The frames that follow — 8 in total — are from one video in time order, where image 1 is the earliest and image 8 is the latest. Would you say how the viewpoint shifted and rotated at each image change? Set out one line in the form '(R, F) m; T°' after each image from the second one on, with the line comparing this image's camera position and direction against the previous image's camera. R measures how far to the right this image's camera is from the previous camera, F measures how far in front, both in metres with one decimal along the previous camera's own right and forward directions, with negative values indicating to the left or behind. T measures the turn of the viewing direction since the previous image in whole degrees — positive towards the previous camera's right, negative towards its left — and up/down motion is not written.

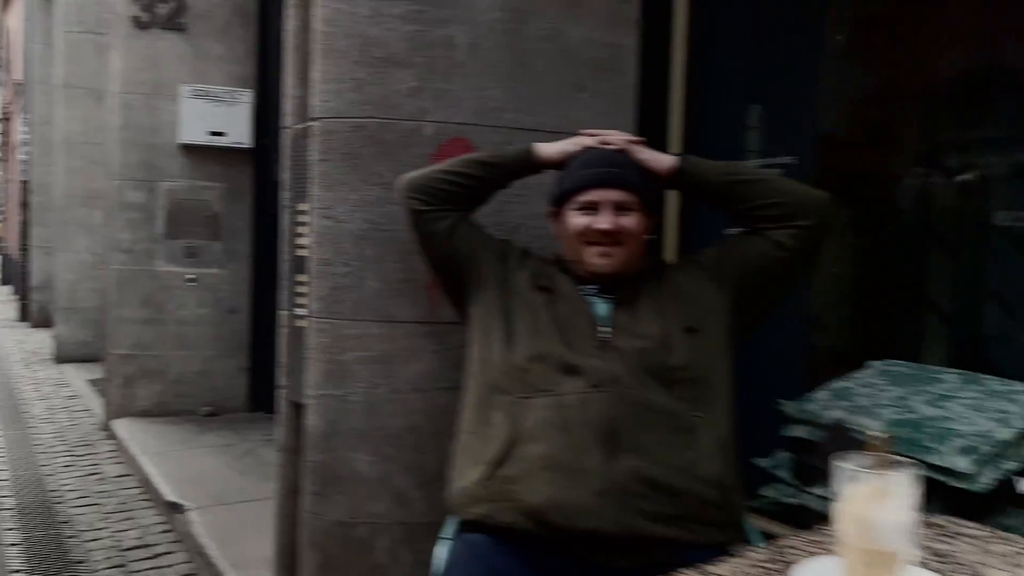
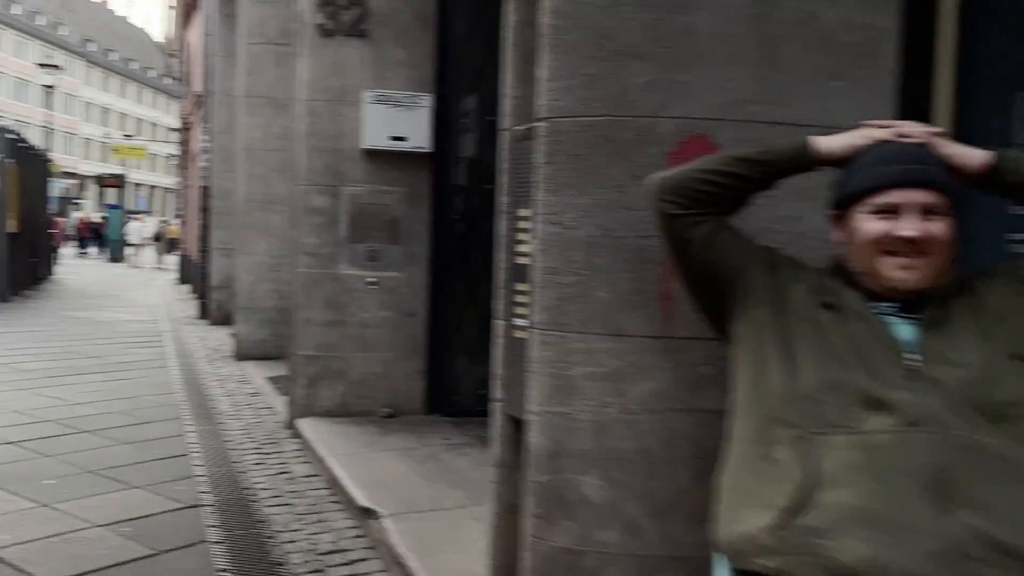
(-0.2, +0.2) m; -9°
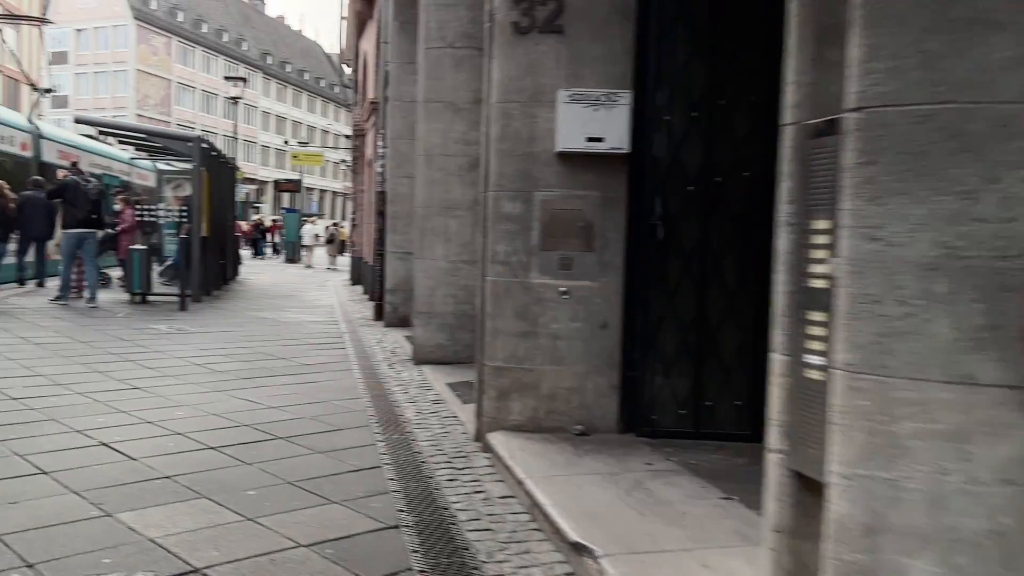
(-0.3, +0.3) m; -10°
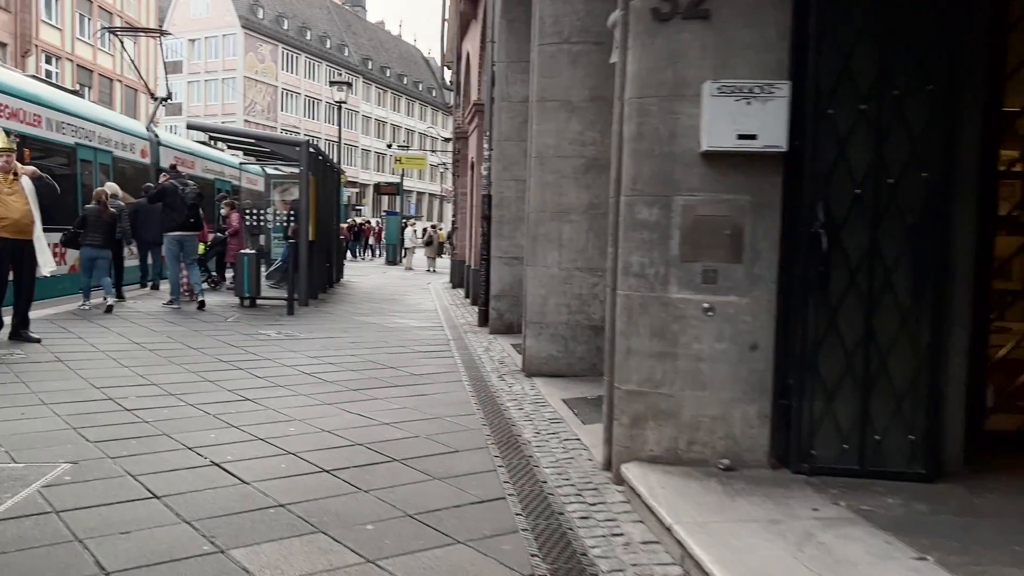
(-0.2, +0.4) m; -6°
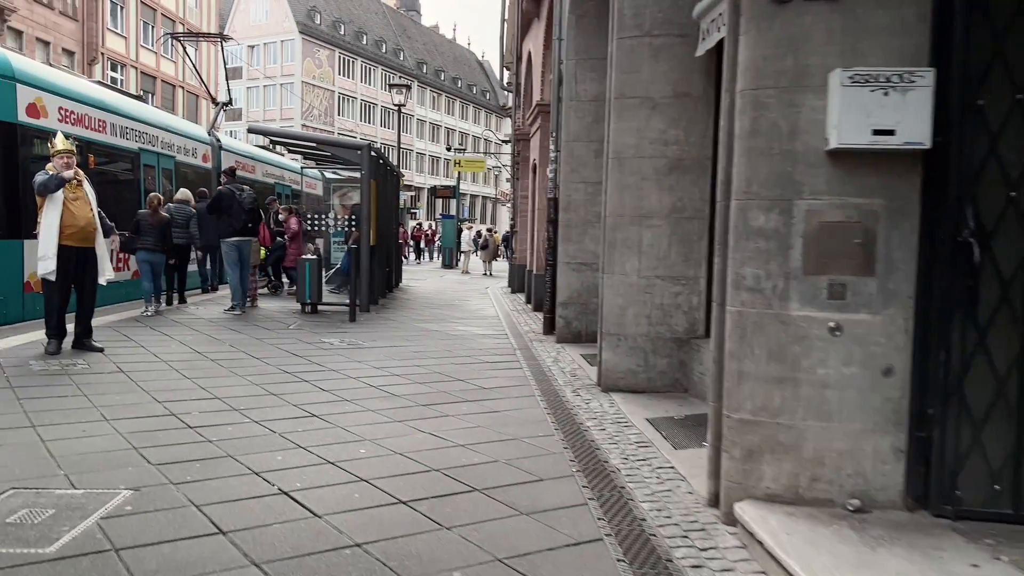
(-0.2, +0.4) m; -3°
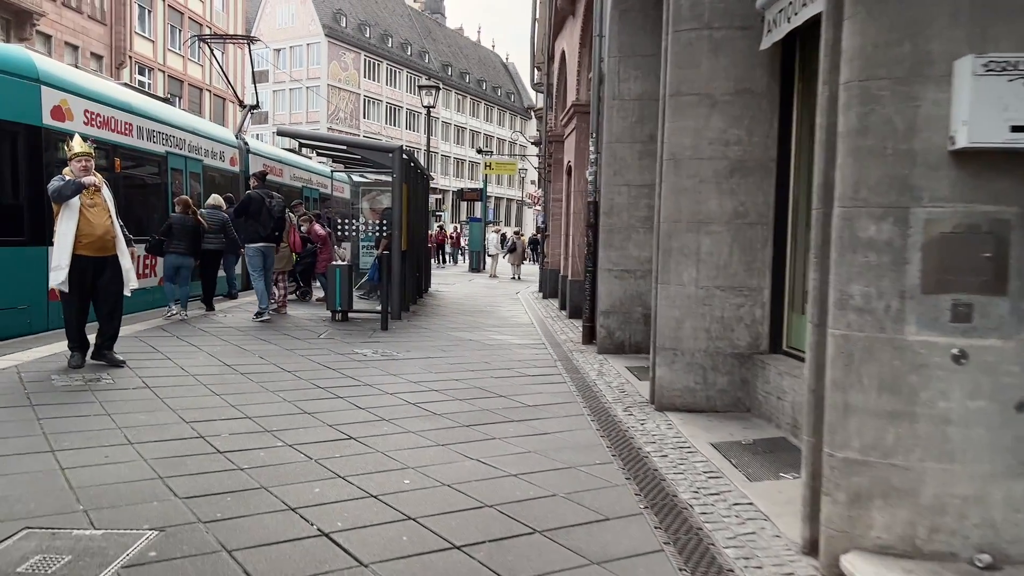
(-0.2, +0.5) m; -2°
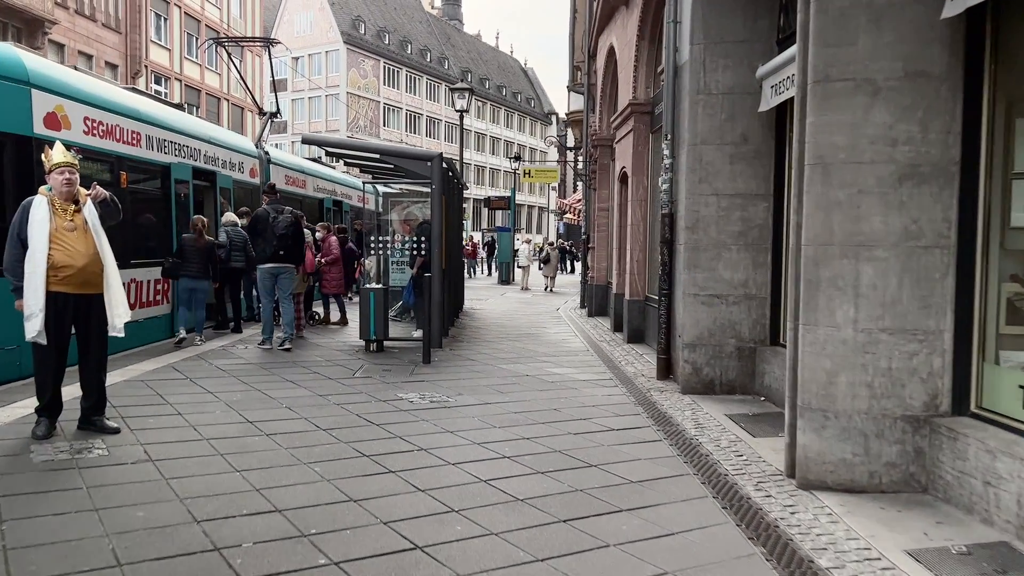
(-0.5, +1.5) m; -1°
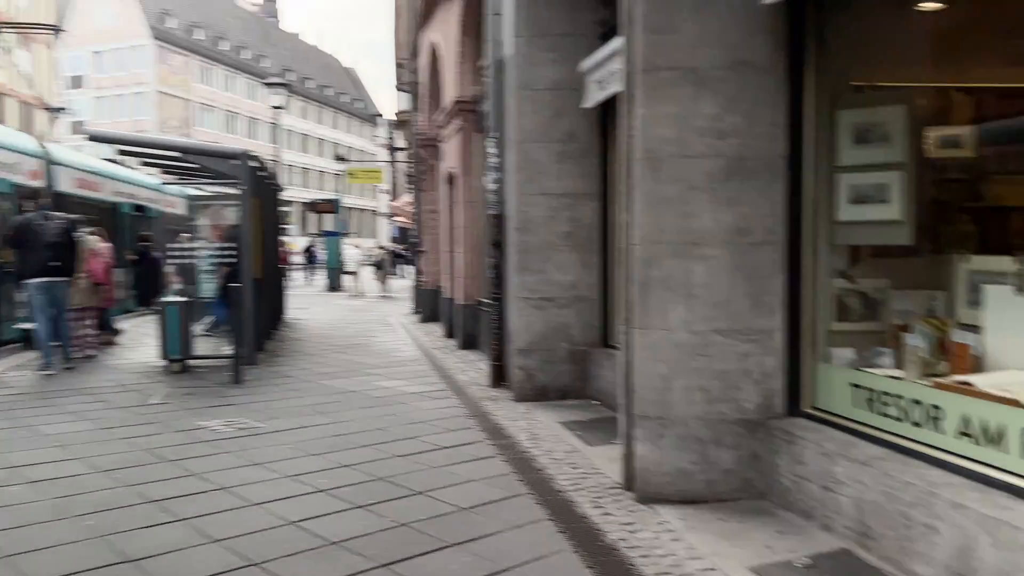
(+0.1, +0.6) m; +11°
